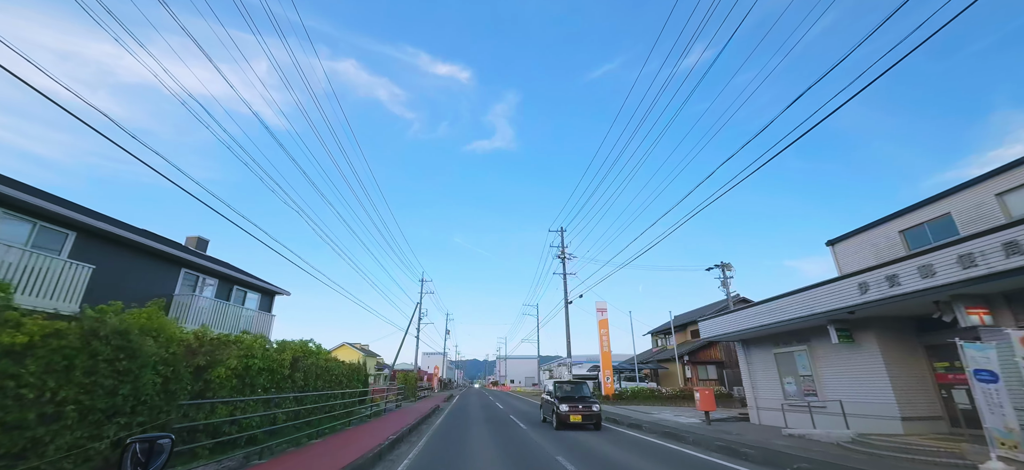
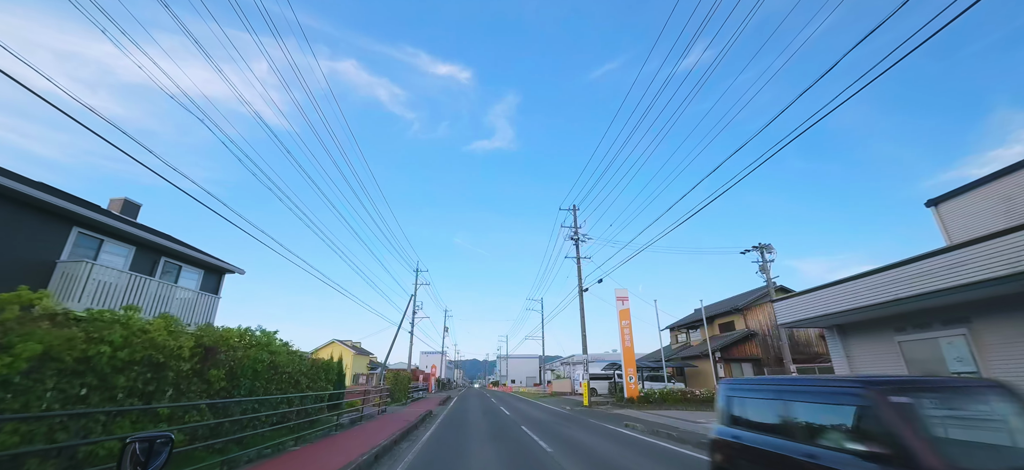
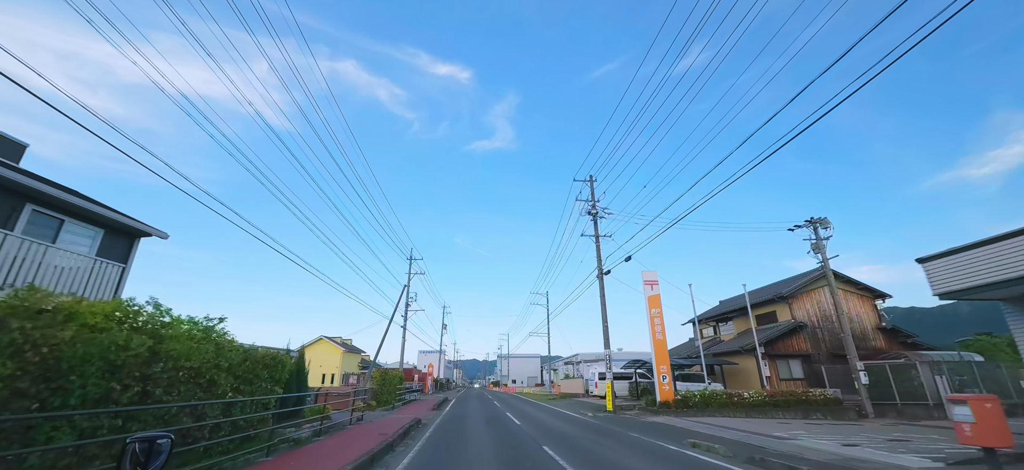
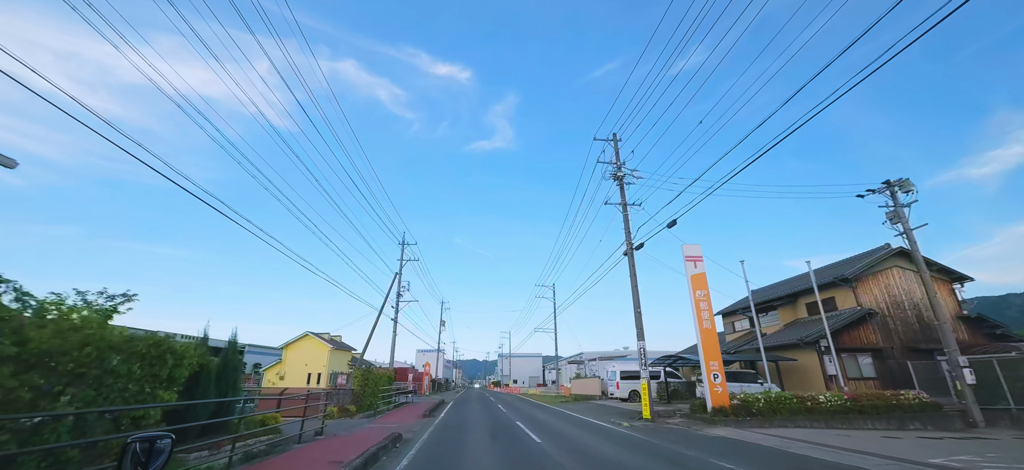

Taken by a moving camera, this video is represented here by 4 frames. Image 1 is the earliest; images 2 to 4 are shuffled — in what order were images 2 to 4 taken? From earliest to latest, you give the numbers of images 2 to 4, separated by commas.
2, 3, 4
